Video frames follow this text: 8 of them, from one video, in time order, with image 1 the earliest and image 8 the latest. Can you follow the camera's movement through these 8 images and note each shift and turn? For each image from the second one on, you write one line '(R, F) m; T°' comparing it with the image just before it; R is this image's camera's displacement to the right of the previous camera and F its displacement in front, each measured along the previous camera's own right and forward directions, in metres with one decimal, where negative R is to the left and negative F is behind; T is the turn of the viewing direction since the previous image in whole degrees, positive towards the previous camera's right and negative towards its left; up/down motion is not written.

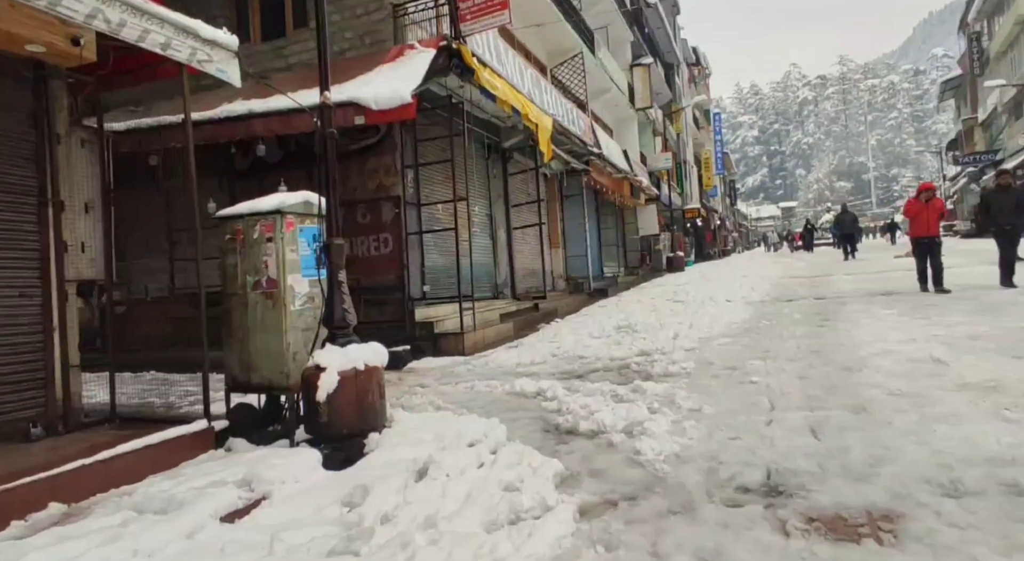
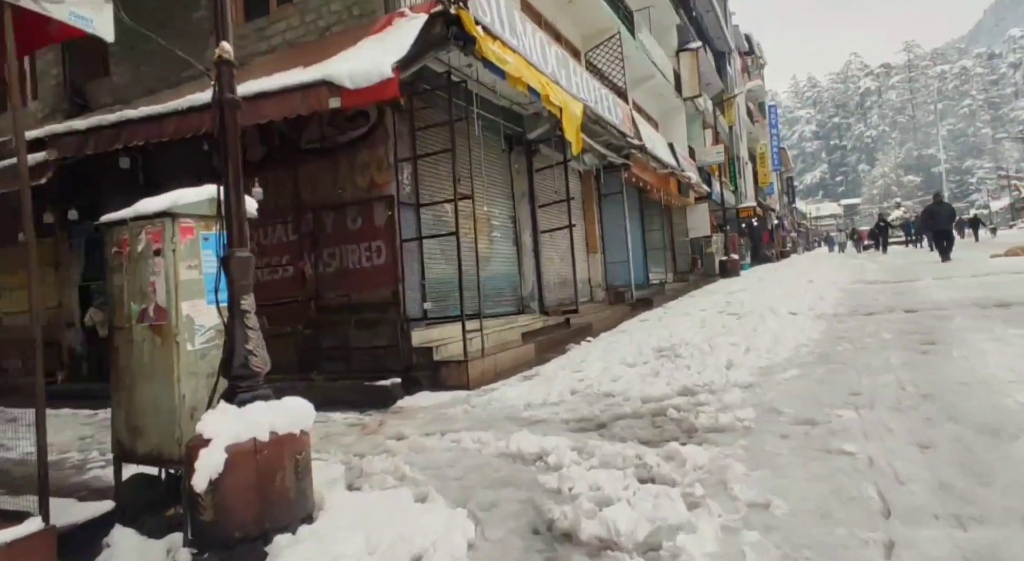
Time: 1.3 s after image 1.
(+0.4, +1.4) m; -4°
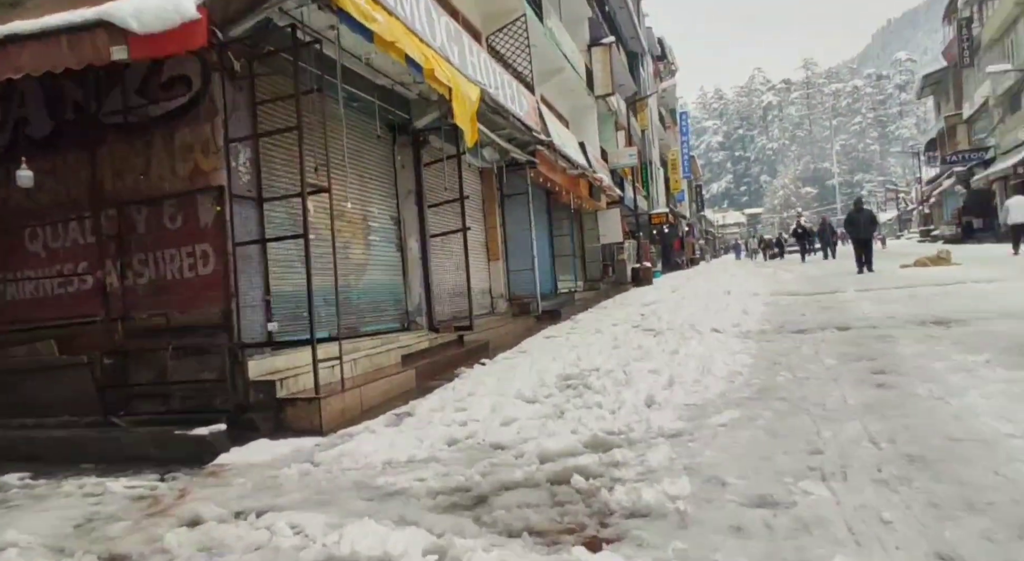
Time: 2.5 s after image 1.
(+0.3, +1.3) m; +7°
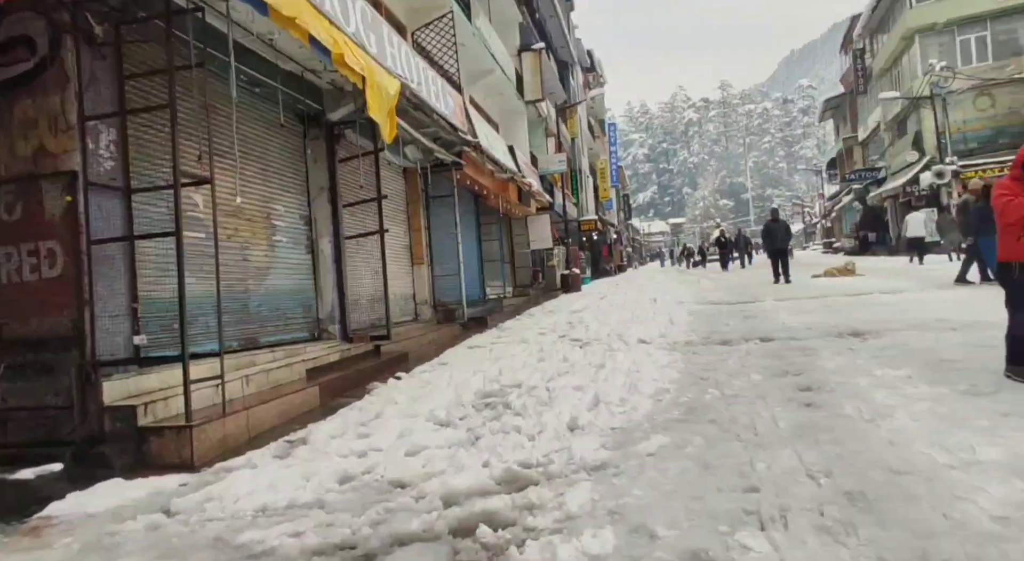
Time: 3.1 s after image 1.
(+0.1, +0.5) m; +6°
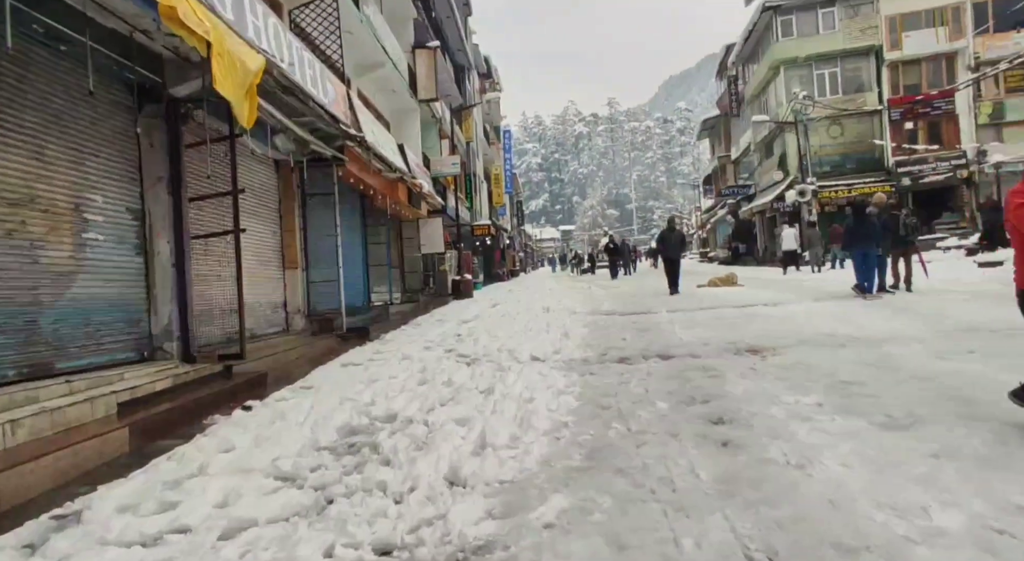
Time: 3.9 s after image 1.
(+0.1, +0.9) m; +9°
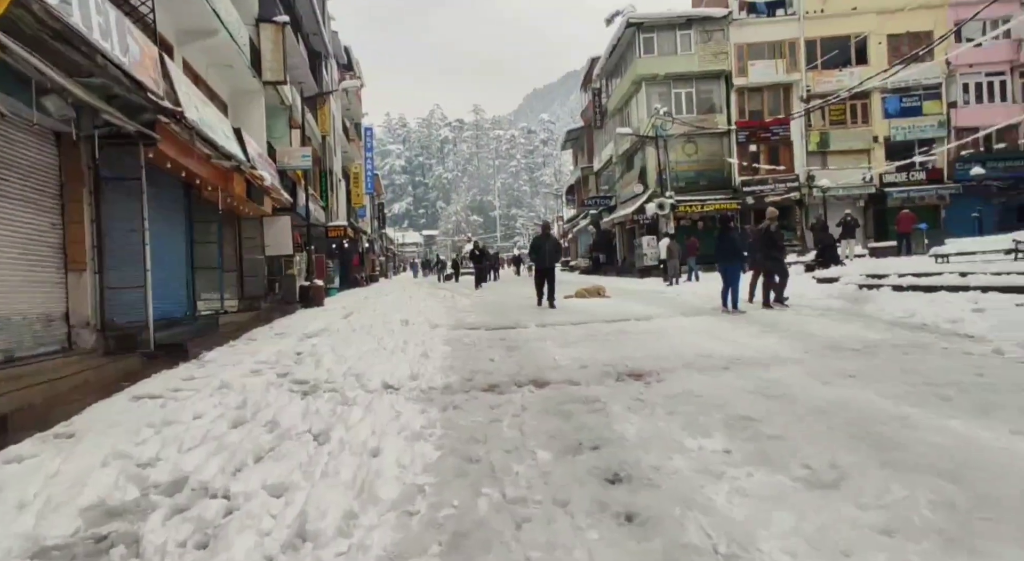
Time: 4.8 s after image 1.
(+0.1, +1.1) m; +12°
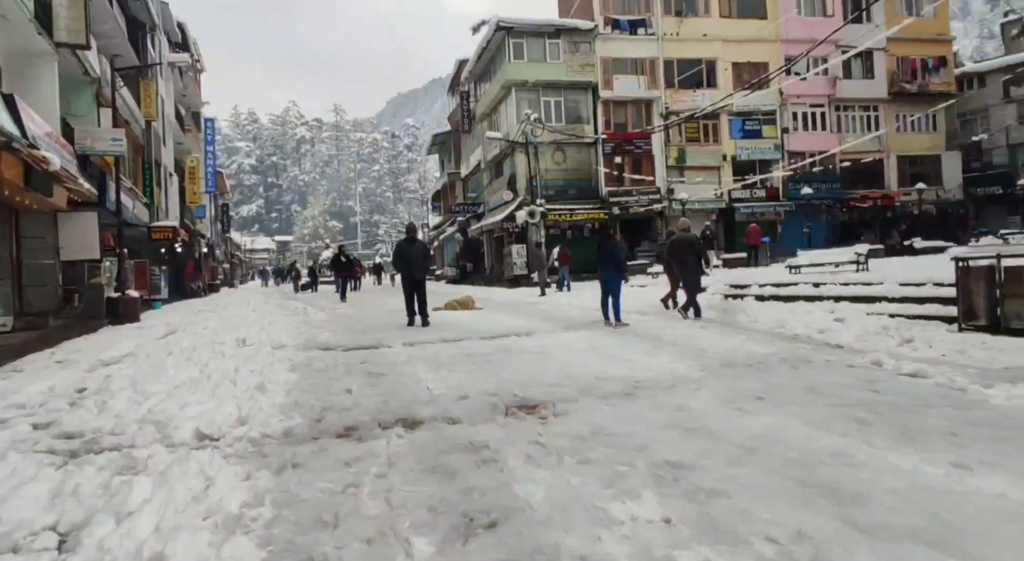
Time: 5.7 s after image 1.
(0.0, +1.3) m; +12°
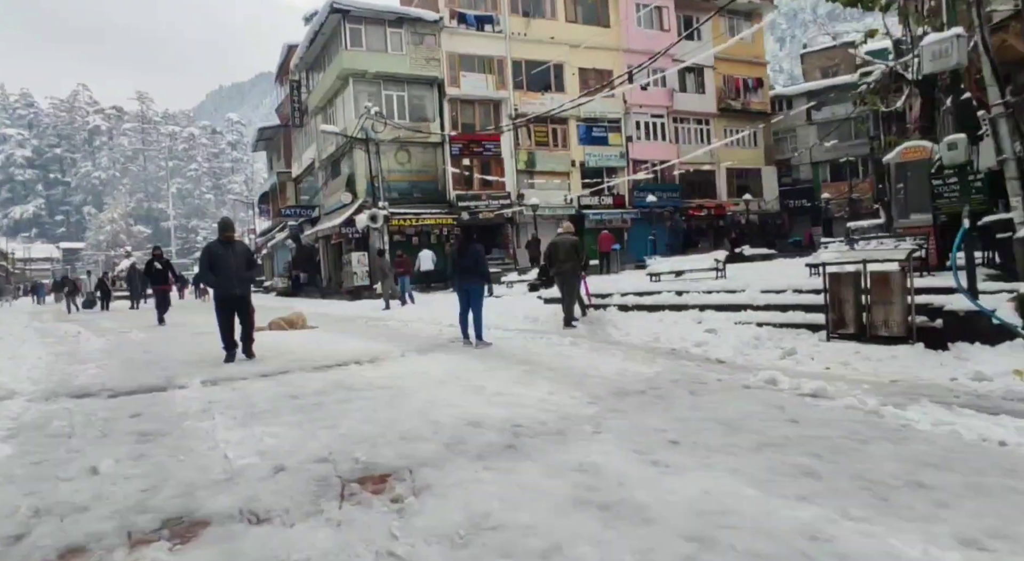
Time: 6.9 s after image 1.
(0.0, +1.6) m; +14°
